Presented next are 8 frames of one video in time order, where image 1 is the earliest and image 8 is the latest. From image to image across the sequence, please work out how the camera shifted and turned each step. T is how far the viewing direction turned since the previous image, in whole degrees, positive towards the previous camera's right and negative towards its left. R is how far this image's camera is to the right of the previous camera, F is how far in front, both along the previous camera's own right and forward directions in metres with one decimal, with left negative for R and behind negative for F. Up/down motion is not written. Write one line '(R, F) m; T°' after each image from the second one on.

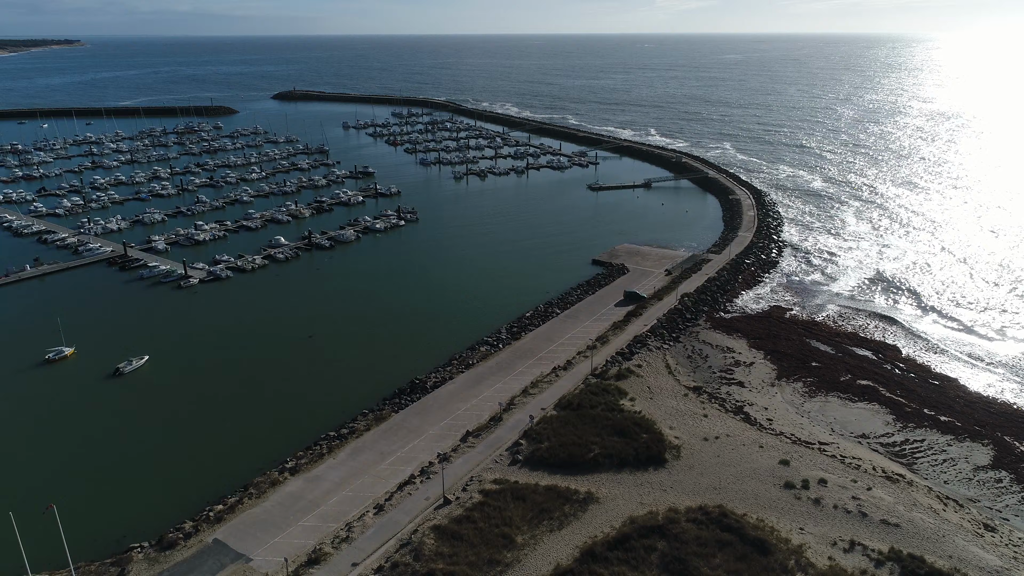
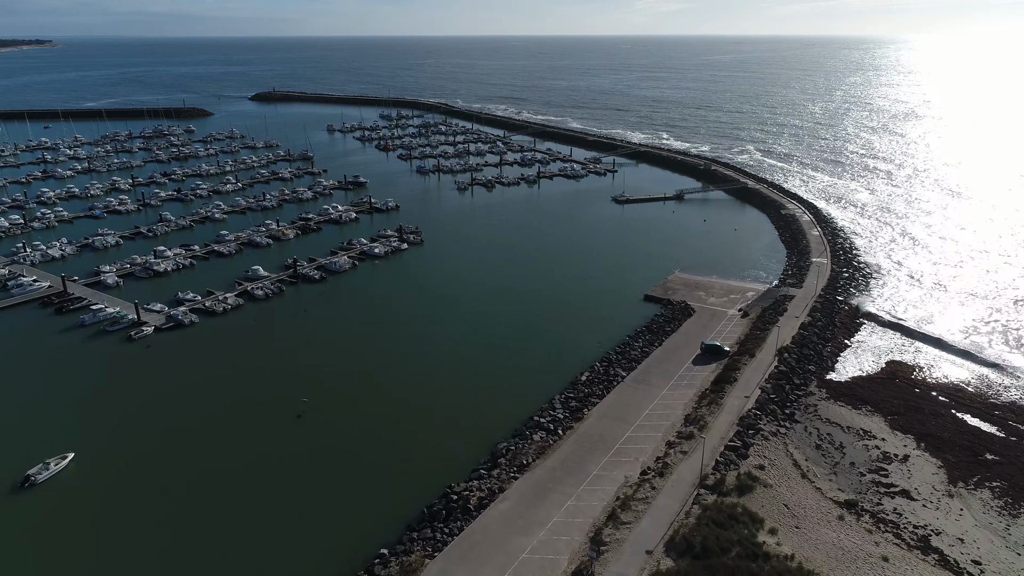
(-2.3, +7.4) m; +1°
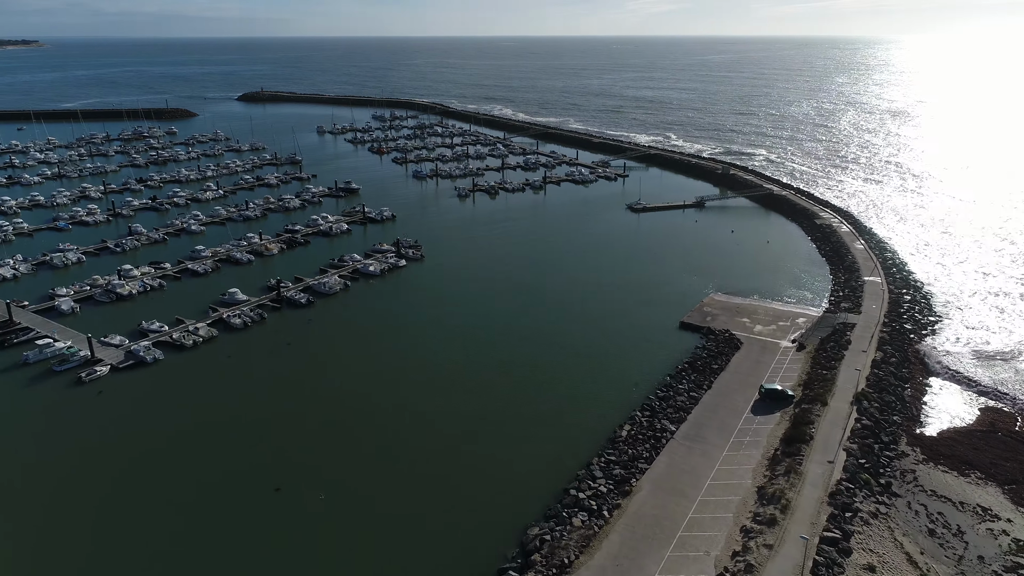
(-0.9, +4.2) m; +1°
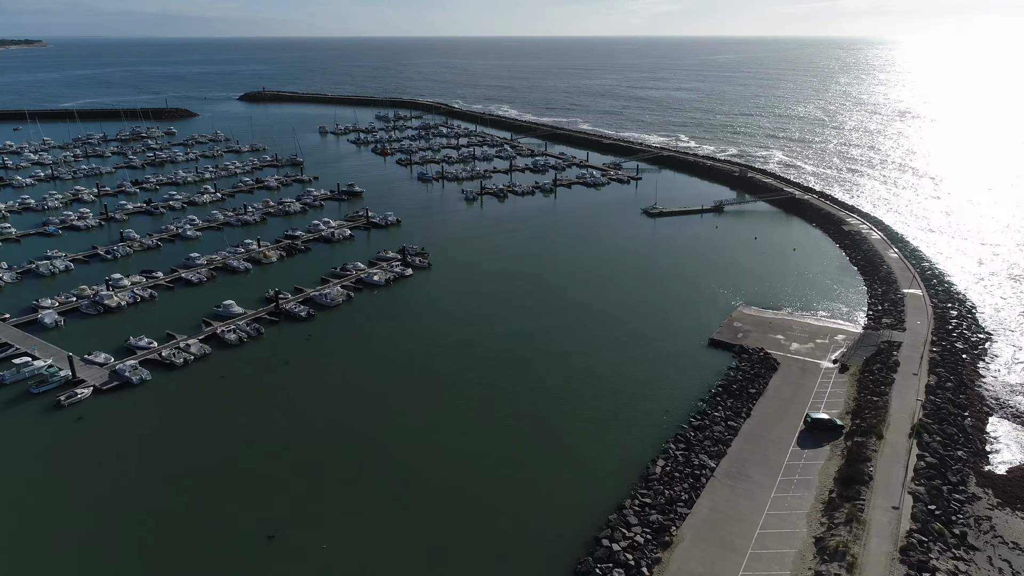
(-0.5, +2.0) m; 0°
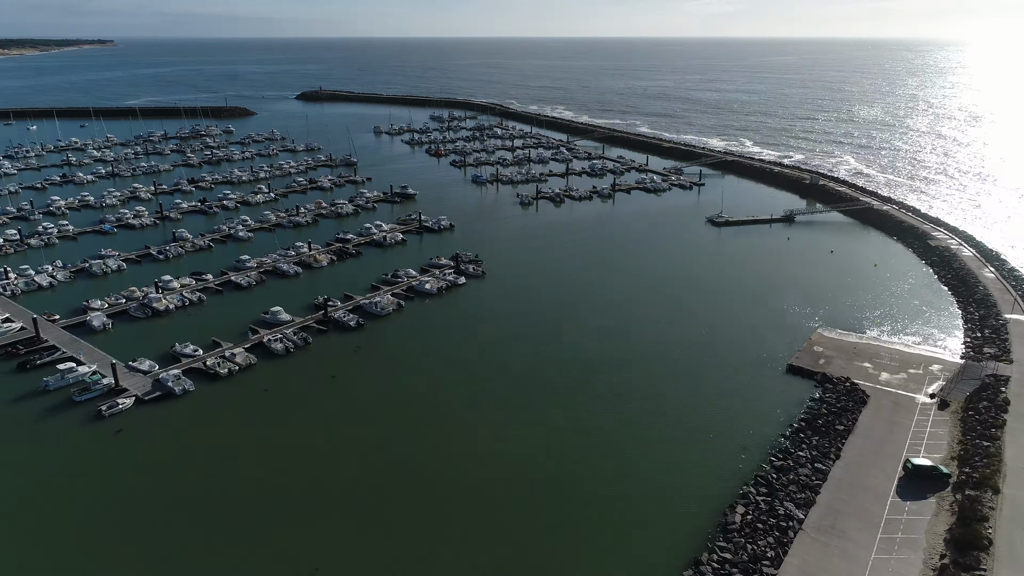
(-0.4, +1.7) m; -4°
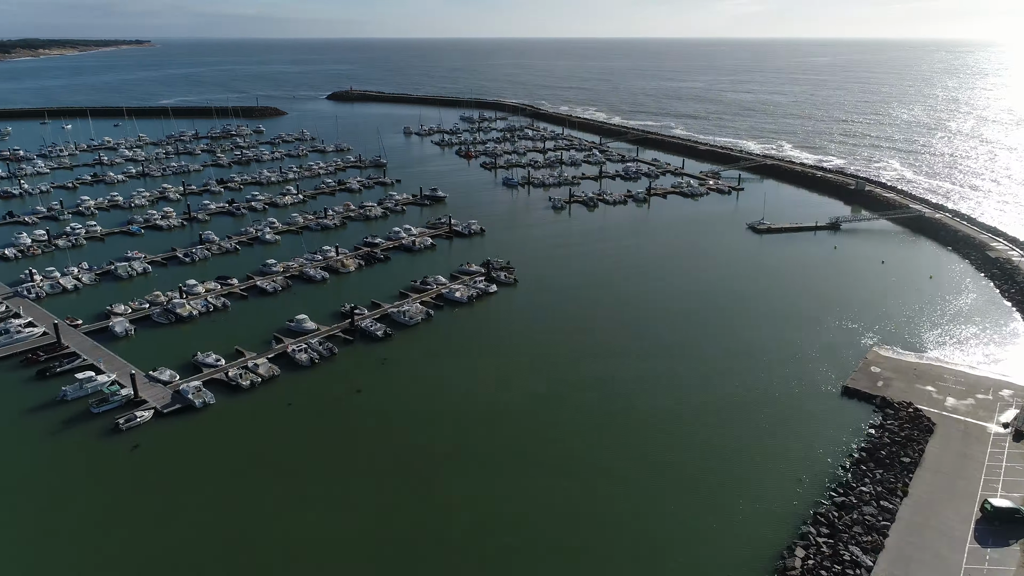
(-0.3, +1.3) m; -2°
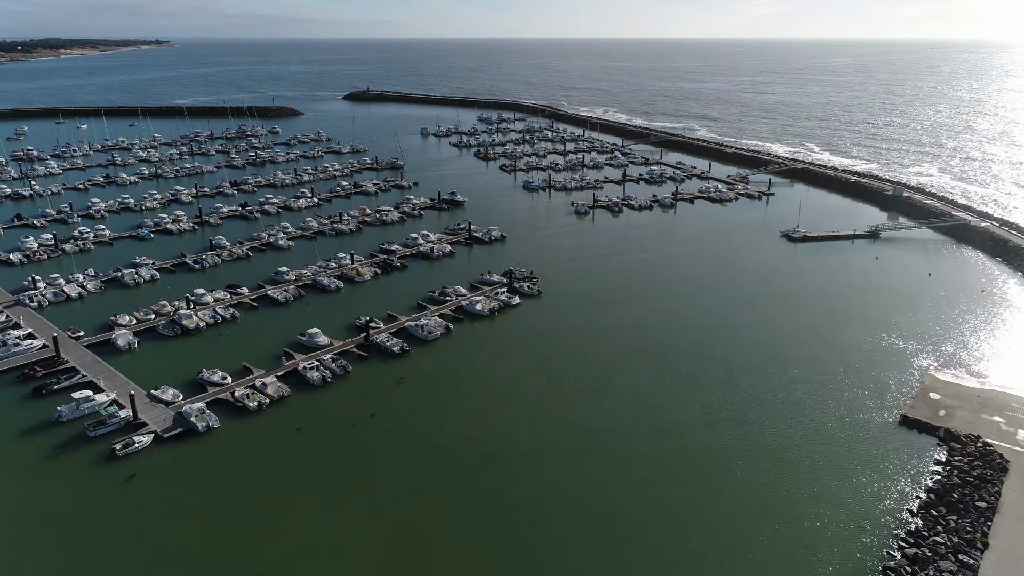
(-0.4, +1.7) m; -1°
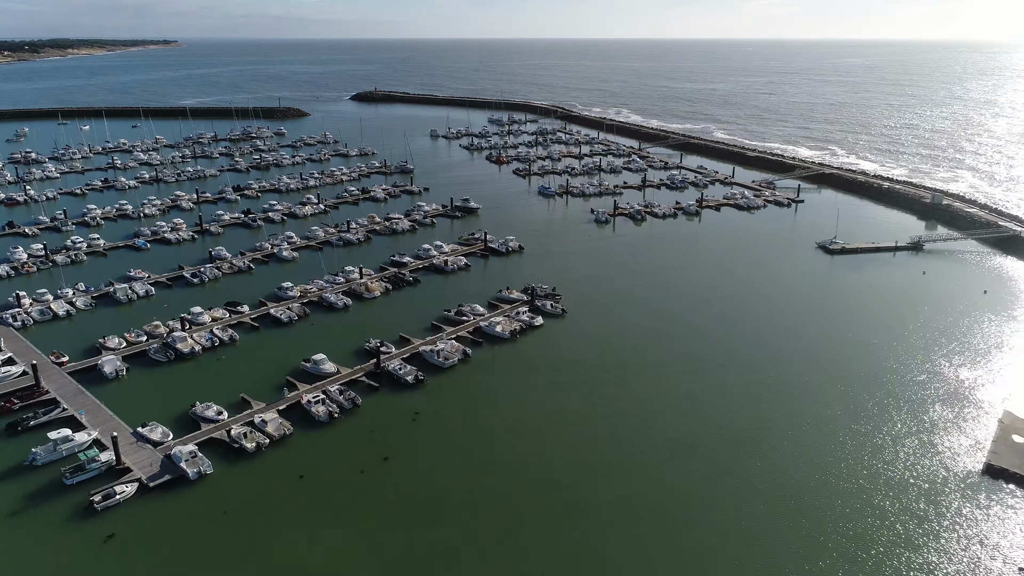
(-0.6, +2.3) m; 0°
